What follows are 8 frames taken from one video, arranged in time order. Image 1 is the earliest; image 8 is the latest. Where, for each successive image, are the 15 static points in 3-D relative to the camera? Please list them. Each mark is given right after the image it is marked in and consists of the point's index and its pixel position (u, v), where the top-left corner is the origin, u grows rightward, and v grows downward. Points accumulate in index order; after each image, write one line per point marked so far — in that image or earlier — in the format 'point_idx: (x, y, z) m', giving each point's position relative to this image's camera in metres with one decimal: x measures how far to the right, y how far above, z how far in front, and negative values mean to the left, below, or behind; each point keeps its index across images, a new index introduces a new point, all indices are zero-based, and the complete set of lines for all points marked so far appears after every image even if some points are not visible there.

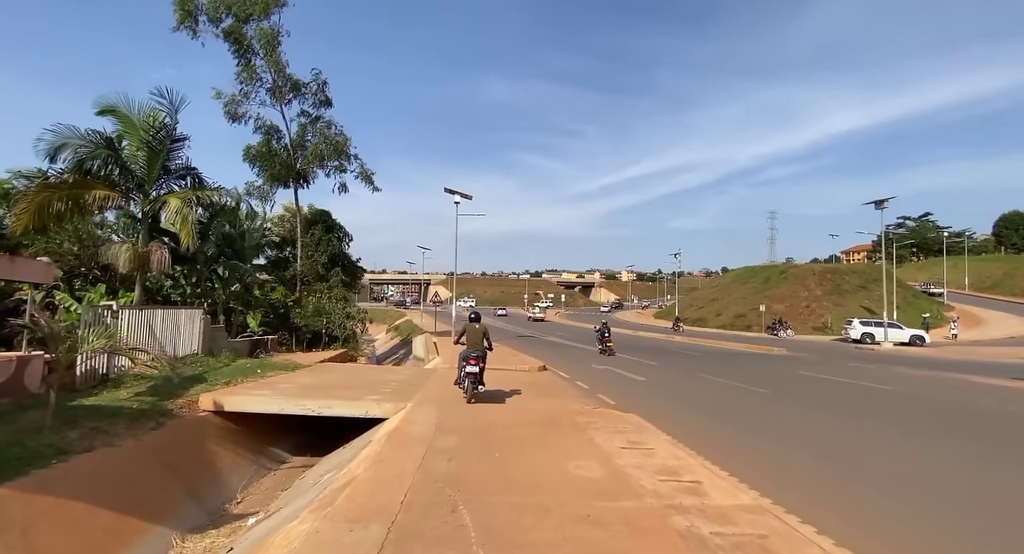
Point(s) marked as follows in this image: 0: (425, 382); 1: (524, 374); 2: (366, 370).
0: (-1.9, -2.4, +11.2) m
1: (+0.4, -2.7, +13.9) m
2: (-3.6, -2.3, +12.5) m
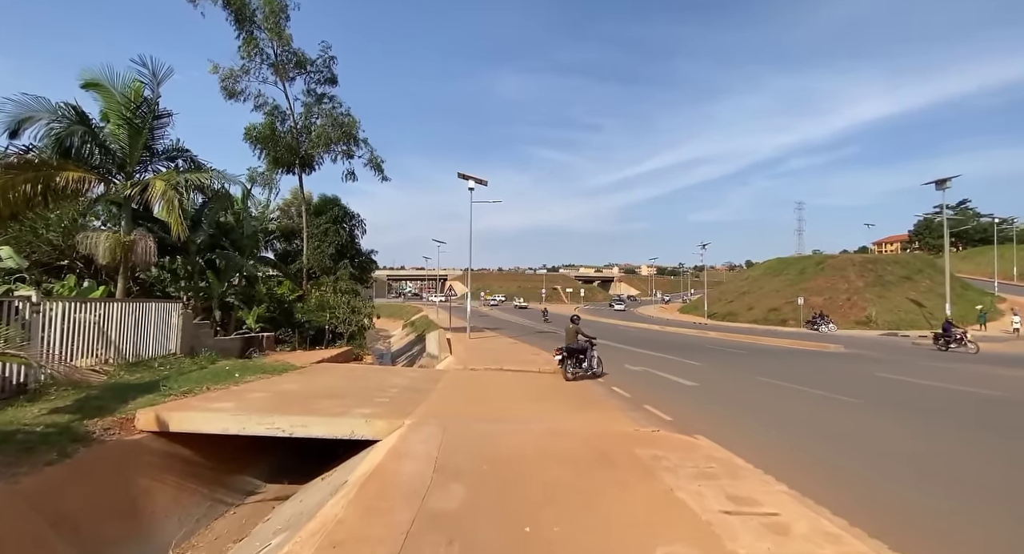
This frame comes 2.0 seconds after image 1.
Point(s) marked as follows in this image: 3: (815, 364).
0: (-1.5, -2.1, +9.3) m
1: (+0.9, -2.4, +12.0) m
2: (-3.1, -2.1, +10.7) m
3: (+9.9, -2.9, +16.3) m
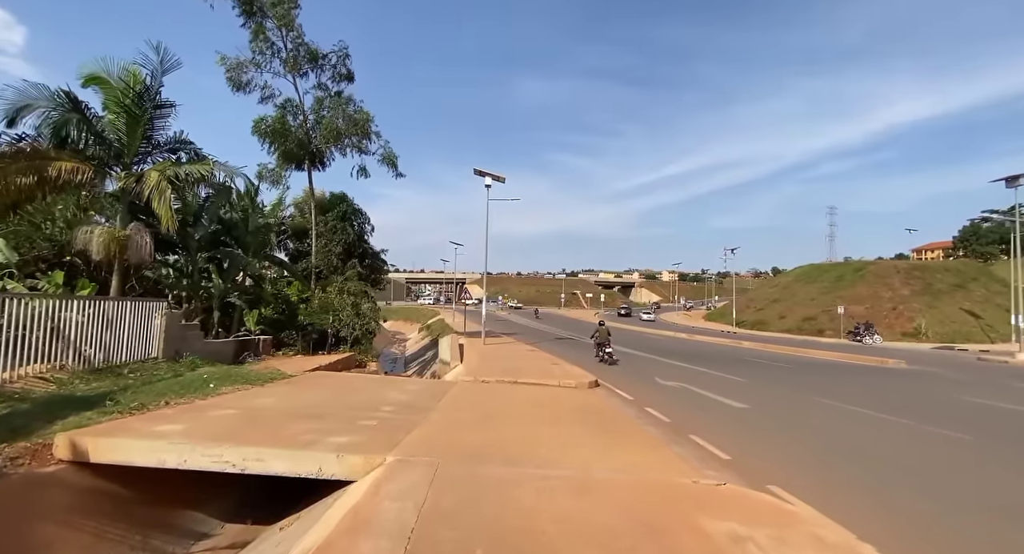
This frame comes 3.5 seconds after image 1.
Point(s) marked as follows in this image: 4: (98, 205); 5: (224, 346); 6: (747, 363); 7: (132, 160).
0: (-1.2, -2.0, +7.9) m
1: (+1.3, -2.4, +10.5) m
2: (-2.8, -2.0, +9.4) m
3: (+10.4, -3.0, +14.5) m
4: (-11.1, +1.9, +13.4) m
5: (-7.2, -1.7, +12.4) m
6: (+8.3, -3.0, +17.5) m
7: (-10.1, +3.1, +13.3) m
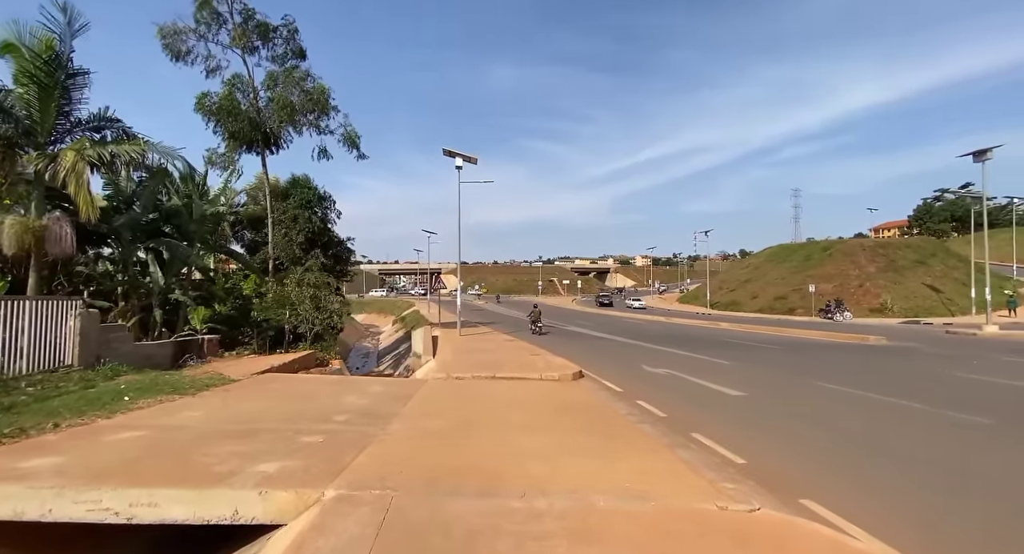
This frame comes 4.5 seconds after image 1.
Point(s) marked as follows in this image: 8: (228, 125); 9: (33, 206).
0: (-1.5, -1.8, +6.8) m
1: (+0.8, -2.1, +9.5) m
2: (-3.2, -1.8, +8.2) m
3: (+9.7, -2.3, +14.0) m
4: (-11.9, +2.0, +11.7) m
5: (-7.7, -1.5, +10.9) m
6: (+7.5, -2.3, +16.9) m
7: (-10.9, +3.2, +11.6) m
8: (-10.6, +5.7, +18.7) m
9: (-11.1, +1.7, +11.5) m
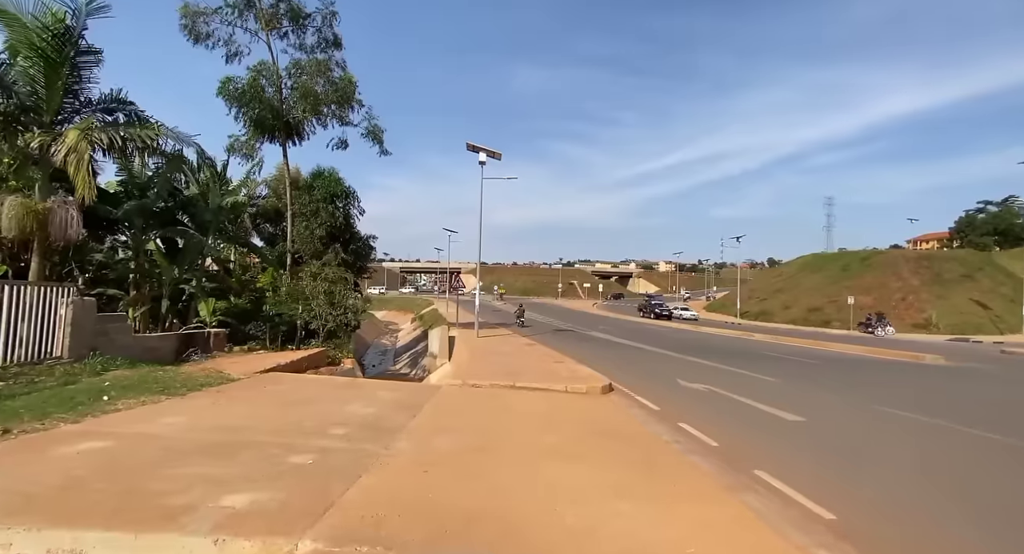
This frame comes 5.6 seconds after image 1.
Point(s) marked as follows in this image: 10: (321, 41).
0: (-1.2, -1.8, +6.0) m
1: (+1.2, -2.1, +8.6) m
2: (-2.8, -1.7, +7.5) m
3: (+10.3, -2.7, +12.6) m
4: (-11.2, +2.3, +11.3) m
5: (-7.2, -1.3, +10.3) m
6: (+8.2, -2.6, +15.7) m
7: (-10.2, +3.6, +11.2) m
8: (-9.6, +6.0, +18.3) m
9: (-10.4, +2.0, +11.1) m
10: (-7.6, +9.3, +19.7) m
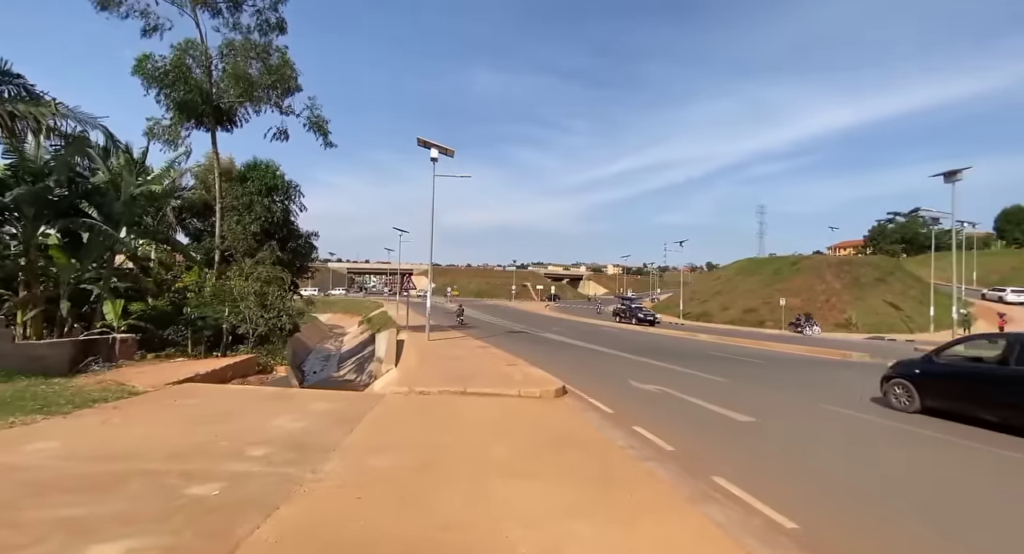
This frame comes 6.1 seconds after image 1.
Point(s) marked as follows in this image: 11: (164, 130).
0: (-1.8, -1.7, +5.3) m
1: (+0.4, -2.1, +8.1) m
2: (-3.5, -1.7, +6.6) m
3: (+9.0, -2.7, +13.1) m
4: (-12.2, +2.4, +9.6) m
5: (-8.2, -1.3, +9.0) m
6: (+6.6, -2.6, +15.9) m
7: (-11.2, +3.6, +9.6) m
8: (-11.3, +6.0, +16.7) m
9: (-11.4, +2.0, +9.5) m
10: (-9.5, +9.3, +18.4) m
11: (-12.2, +5.1, +17.7) m
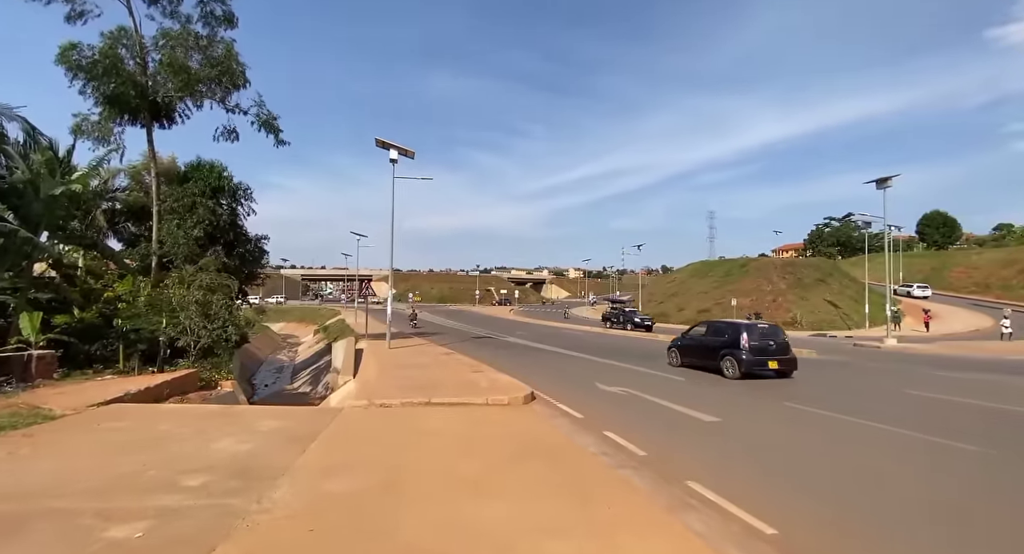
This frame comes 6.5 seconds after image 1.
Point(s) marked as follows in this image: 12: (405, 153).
0: (-2.1, -1.8, +4.8) m
1: (-0.1, -2.1, +7.8) m
2: (-3.9, -1.8, +6.0) m
3: (+8.1, -2.7, +13.3) m
4: (-12.9, +2.1, +8.4) m
5: (-8.7, -1.4, +8.0) m
6: (+5.5, -2.7, +16.0) m
7: (-11.9, +3.4, +8.4) m
8: (-12.5, +5.8, +15.6) m
9: (-12.1, +1.8, +8.3) m
10: (-10.9, +9.0, +17.4) m
11: (-13.5, +4.8, +16.4) m
12: (-4.0, +4.6, +18.8) m
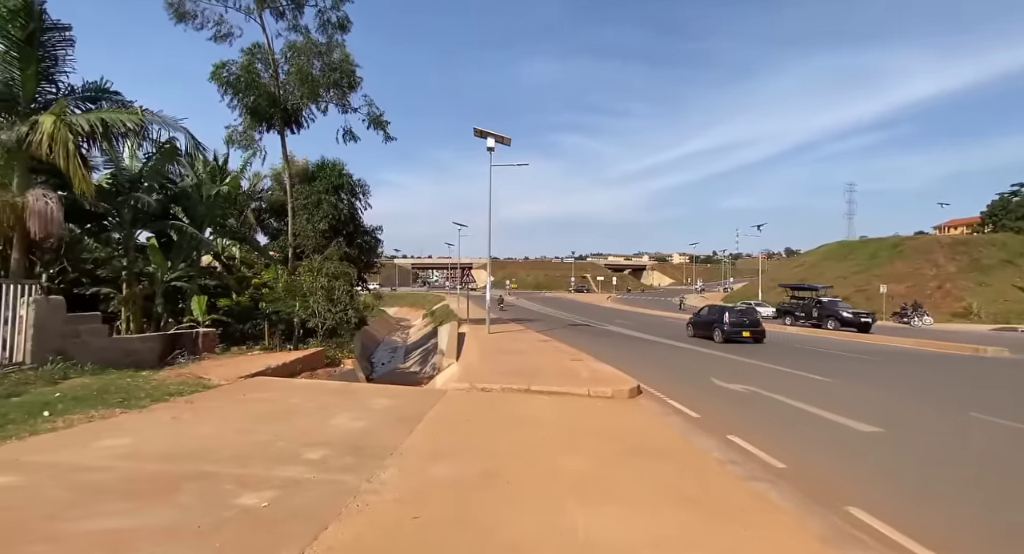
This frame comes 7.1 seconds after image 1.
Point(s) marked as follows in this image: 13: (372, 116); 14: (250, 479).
0: (-1.1, -1.6, +4.9) m
1: (+1.4, -1.9, +7.5) m
2: (-2.7, -1.6, +6.5) m
3: (+10.6, -2.3, +11.3) m
4: (-11.0, +2.3, +10.5) m
5: (-7.0, -1.2, +9.4) m
6: (+8.6, -2.2, +14.4) m
7: (-10.0, +3.6, +10.3) m
8: (-9.2, +6.1, +17.4) m
9: (-10.2, +2.0, +10.3) m
10: (-7.3, +9.5, +18.8) m
11: (-10.0, +5.2, +18.4) m
12: (-0.3, +5.2, +18.9) m
13: (-5.4, +6.3, +19.5) m
14: (-2.0, -1.5, +3.8) m
